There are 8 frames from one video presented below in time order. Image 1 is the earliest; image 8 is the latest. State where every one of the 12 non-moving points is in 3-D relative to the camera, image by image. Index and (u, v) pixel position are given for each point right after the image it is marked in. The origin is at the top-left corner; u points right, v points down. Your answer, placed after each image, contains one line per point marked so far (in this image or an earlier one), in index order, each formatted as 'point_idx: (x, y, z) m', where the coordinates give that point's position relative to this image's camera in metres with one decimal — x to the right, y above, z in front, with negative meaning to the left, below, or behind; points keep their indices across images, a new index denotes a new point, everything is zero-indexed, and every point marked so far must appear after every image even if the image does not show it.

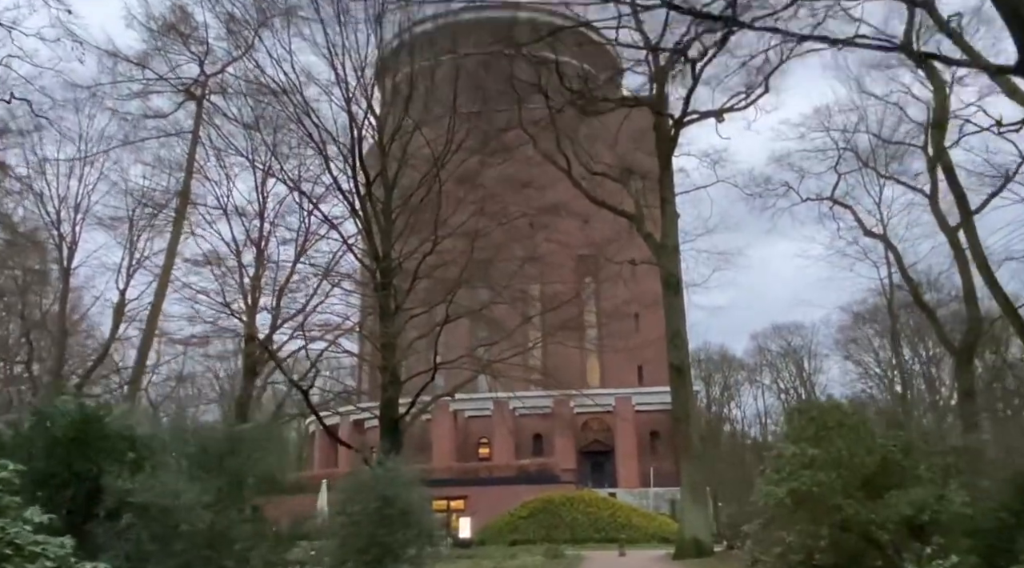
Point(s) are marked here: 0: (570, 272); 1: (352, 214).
0: (+1.2, +0.2, +18.7) m
1: (-3.0, +1.3, +17.4) m
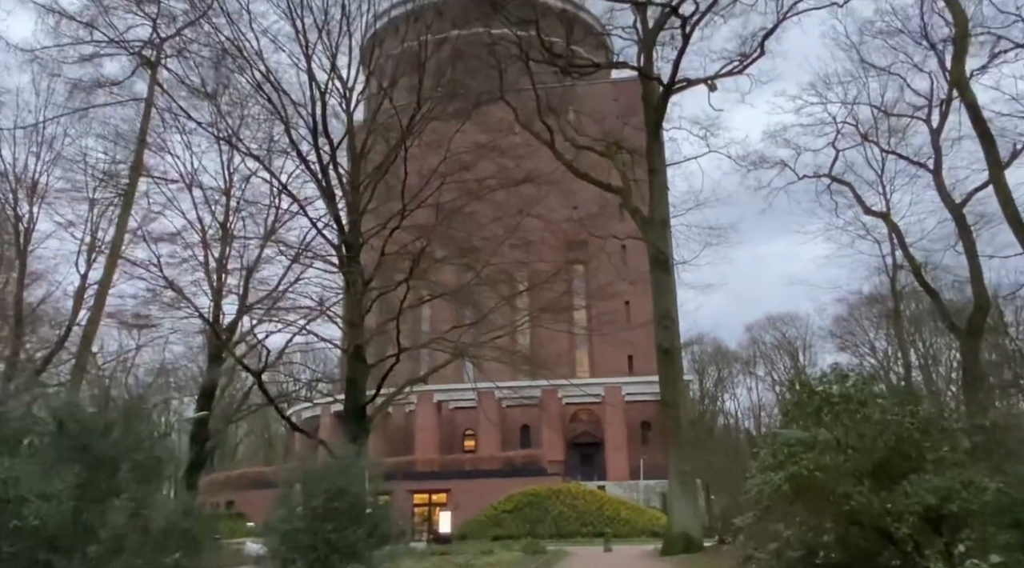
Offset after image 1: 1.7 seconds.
0: (+0.8, +0.6, +17.5) m
1: (-3.4, +1.7, +16.2) m
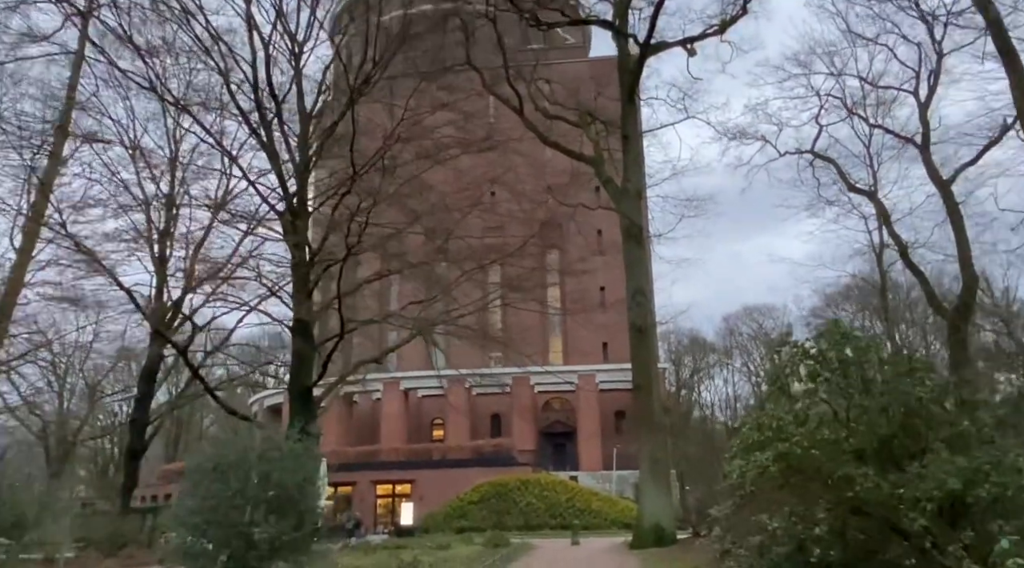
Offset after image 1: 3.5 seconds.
0: (+0.1, +1.1, +16.3) m
1: (-4.0, +2.2, +14.9) m
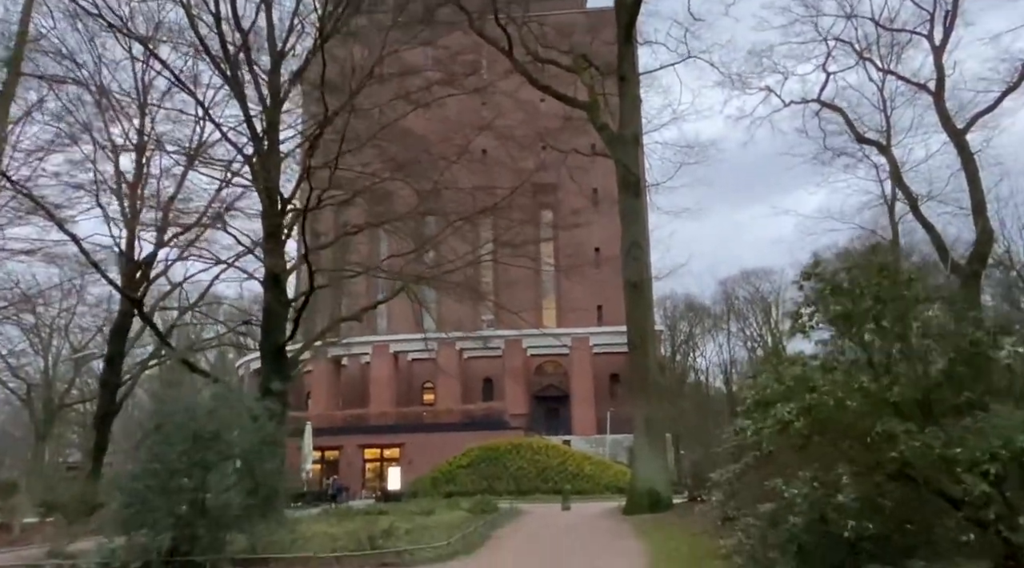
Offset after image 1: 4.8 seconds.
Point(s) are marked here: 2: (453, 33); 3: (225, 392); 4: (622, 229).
0: (-0.1, +1.9, +15.3) m
1: (-4.2, +2.9, +13.8) m
2: (-1.0, +4.1, +15.4) m
3: (-2.6, -1.0, +8.4) m
4: (+1.9, +0.9, +15.8) m
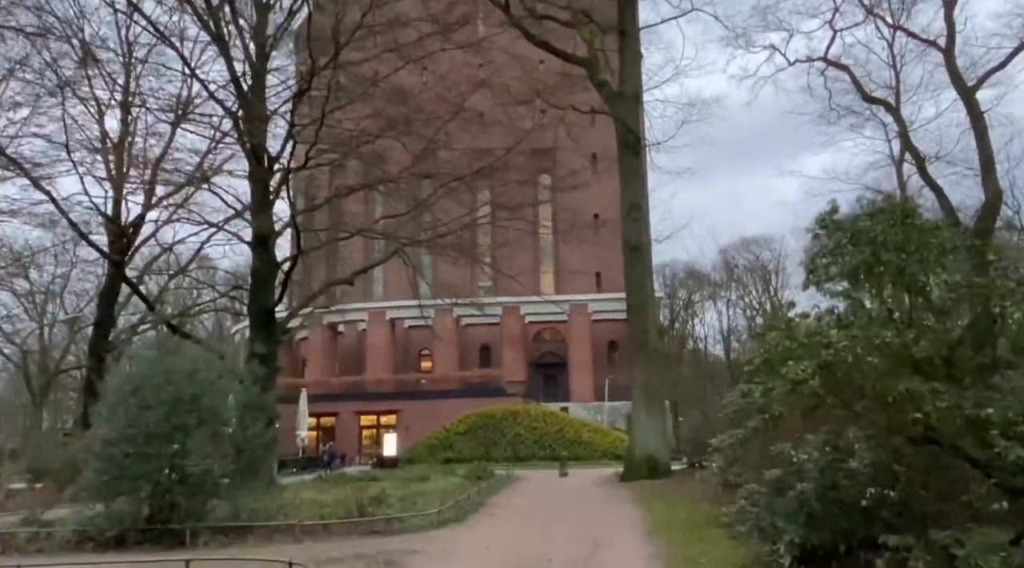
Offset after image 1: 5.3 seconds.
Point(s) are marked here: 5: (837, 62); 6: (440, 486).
0: (-0.1, +2.5, +14.9) m
1: (-4.2, +3.5, +13.3) m
2: (-1.0, +4.7, +14.9) m
3: (-2.7, -0.6, +8.1) m
4: (+1.8, +1.5, +15.3) m
5: (+6.0, +4.1, +17.2) m
6: (-1.0, -2.8, +12.9) m
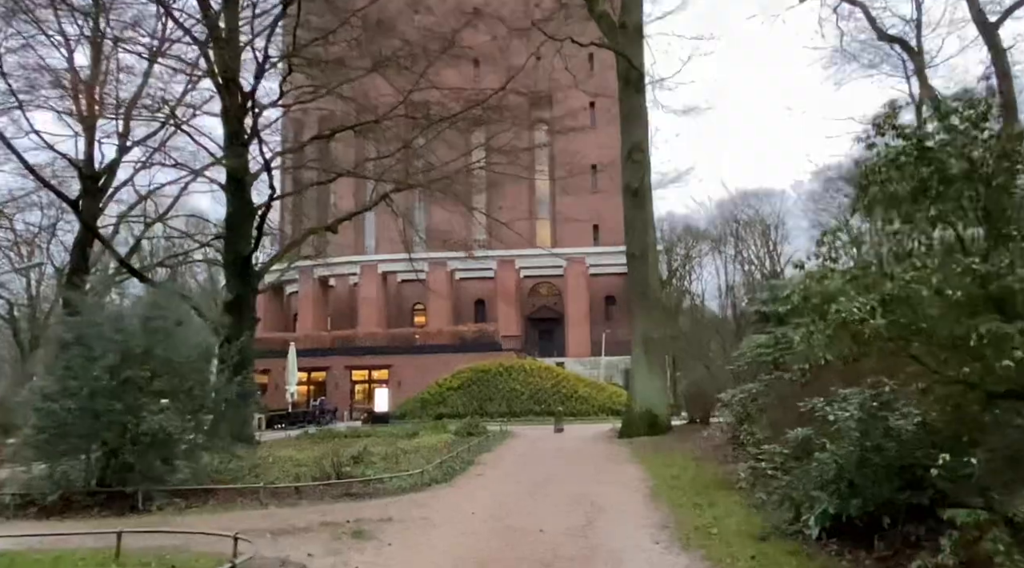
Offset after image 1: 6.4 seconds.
0: (-0.2, +3.3, +14.0) m
1: (-4.3, +4.2, +12.3) m
2: (-1.1, +5.5, +13.9) m
3: (-2.7, -0.1, +7.3) m
4: (+1.7, +2.4, +14.5) m
5: (+5.9, +5.0, +16.2) m
6: (-1.1, -2.1, +12.2) m
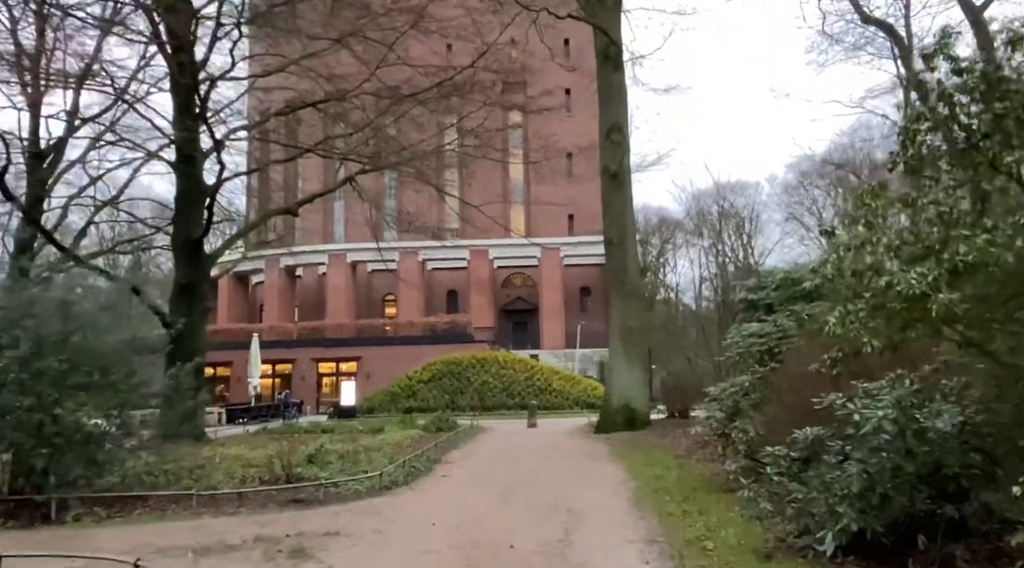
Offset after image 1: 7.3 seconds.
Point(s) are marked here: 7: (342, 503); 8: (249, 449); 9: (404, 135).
0: (-0.6, +3.4, +13.2) m
1: (-4.7, +4.4, +11.5) m
2: (-1.5, +5.7, +13.1) m
3: (-2.9, 0.0, +6.5) m
4: (+1.3, +2.5, +13.8) m
5: (+5.4, +5.2, +15.6) m
6: (-1.5, -1.9, +11.5) m
7: (-1.2, -1.5, +6.5) m
8: (-2.7, -1.7, +9.6) m
9: (-1.5, +2.1, +12.7) m
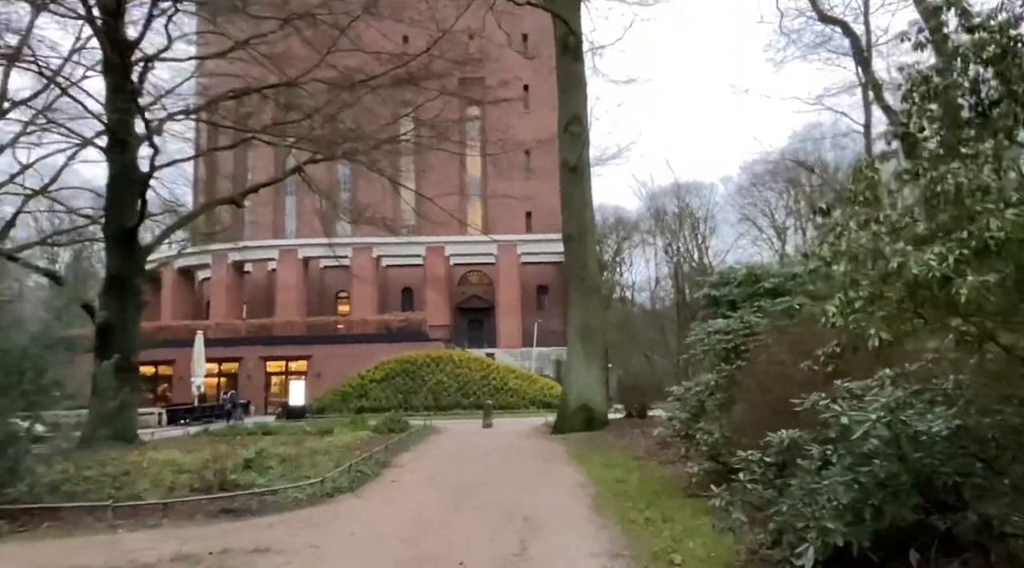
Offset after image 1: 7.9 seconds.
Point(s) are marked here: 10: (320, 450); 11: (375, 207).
0: (-1.2, +3.5, +12.7) m
1: (-5.2, +4.4, +10.8) m
2: (-2.1, +5.8, +12.5) m
3: (-3.3, +0.1, +5.9) m
4: (+0.7, +2.6, +13.4) m
5: (+4.7, +5.2, +15.4) m
6: (-2.0, -1.9, +11.0) m
7: (-1.5, -1.5, +6.1) m
8: (-3.1, -1.6, +9.0) m
9: (-2.1, +2.2, +12.2) m
10: (-1.9, -1.7, +9.6) m
11: (-2.2, +1.2, +15.0) m
